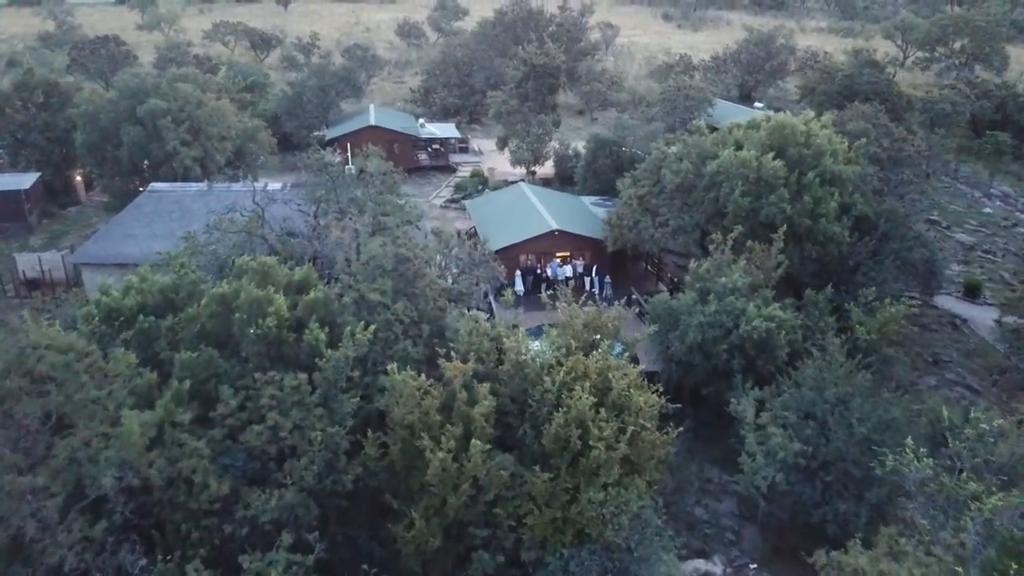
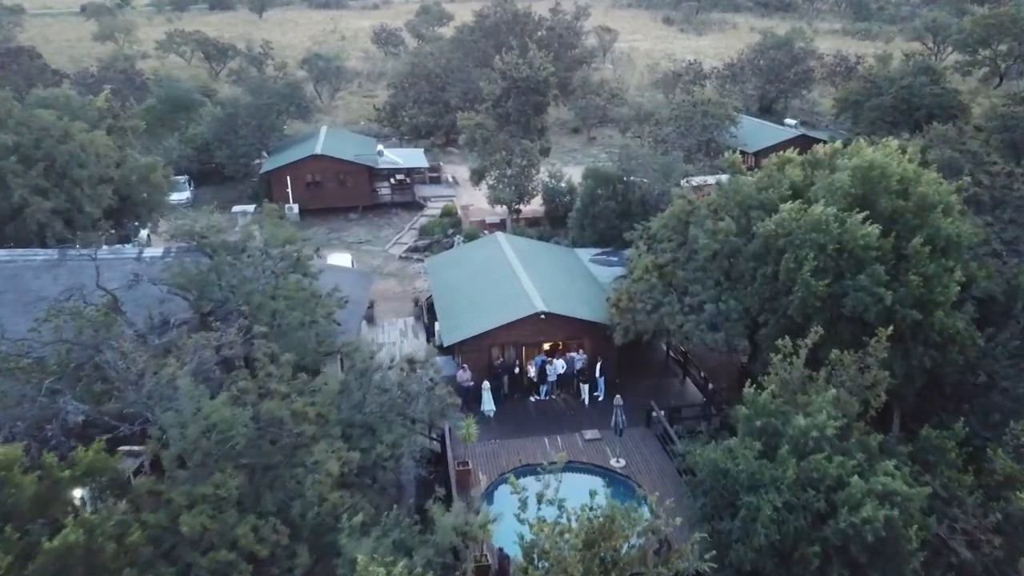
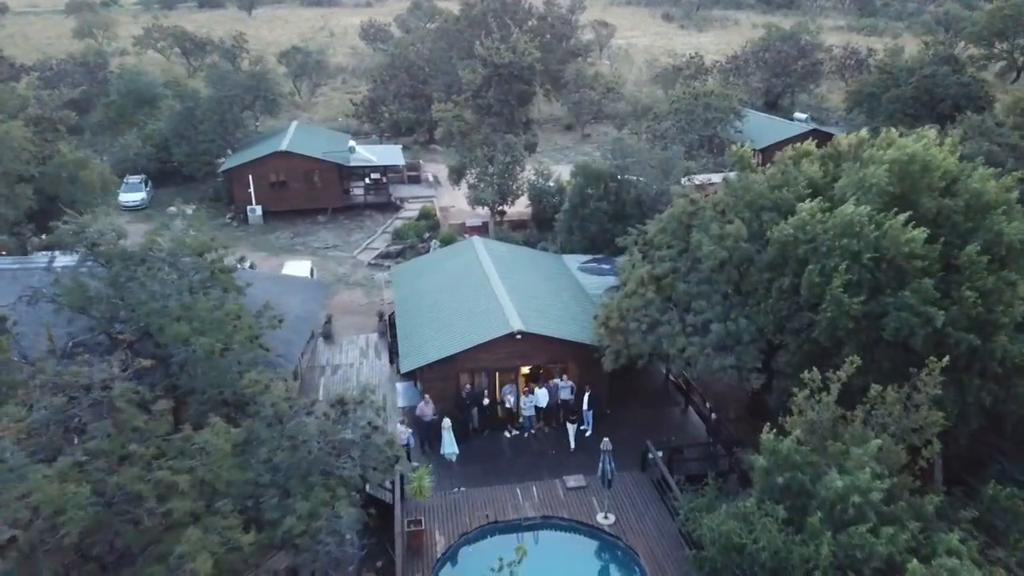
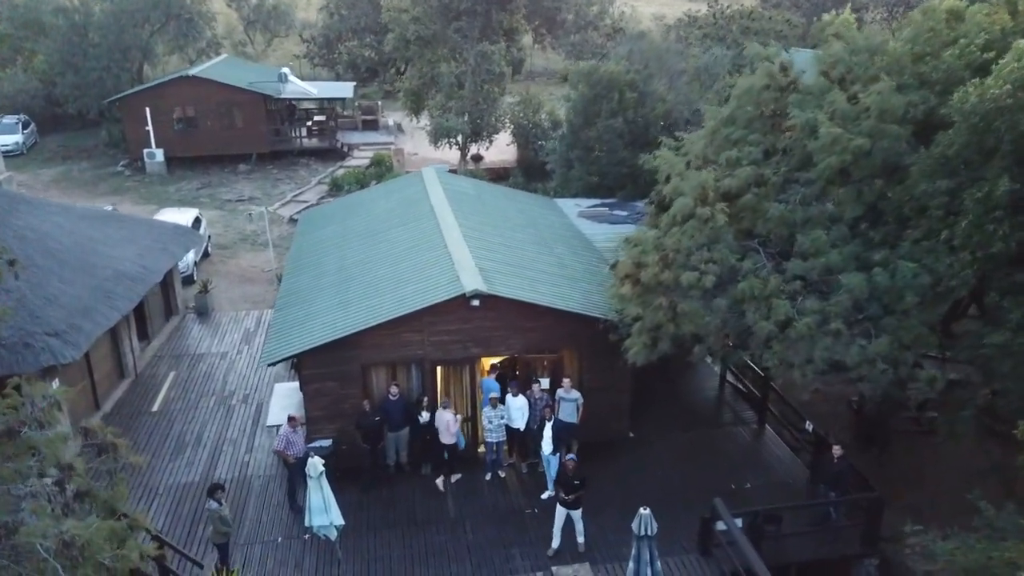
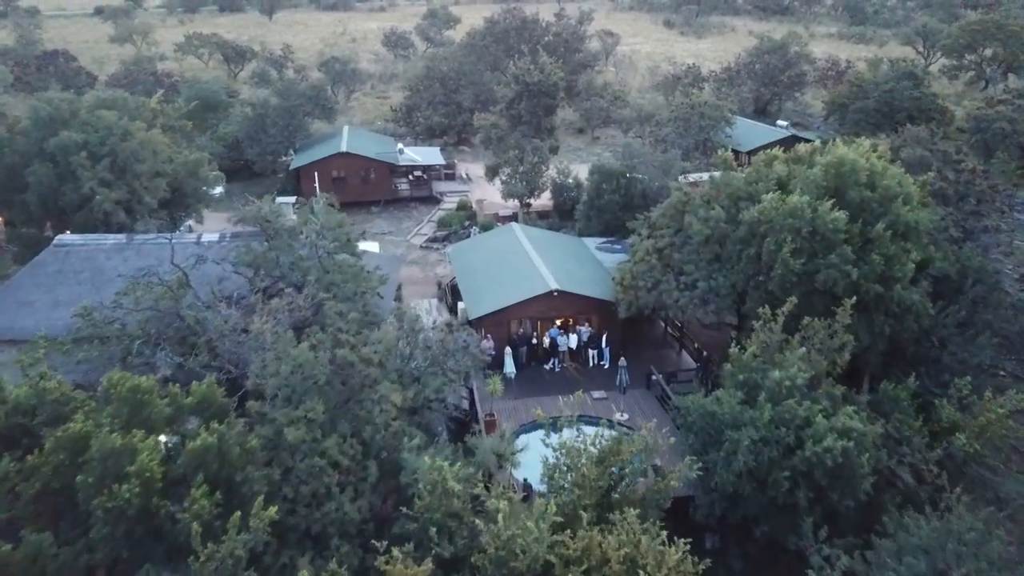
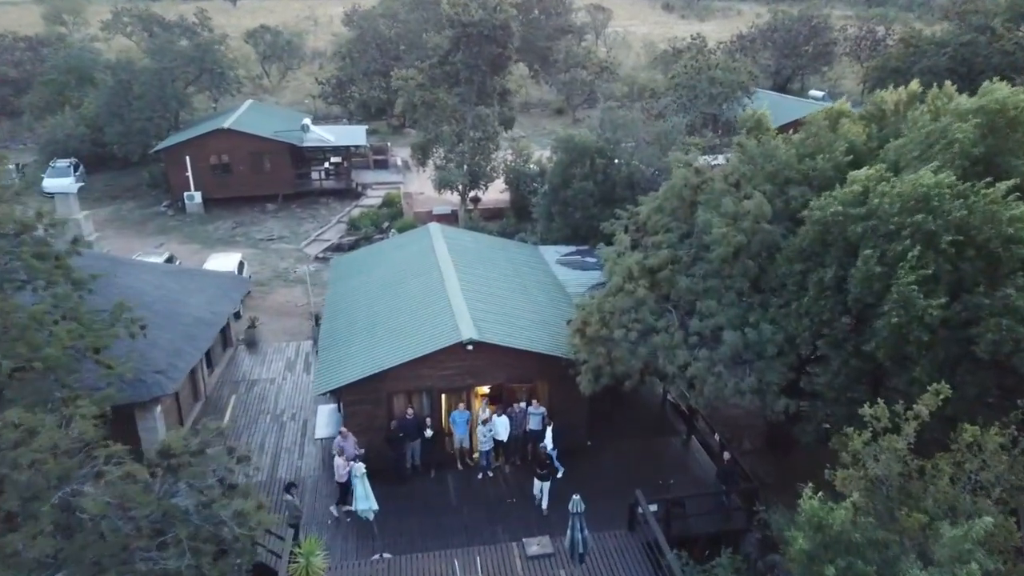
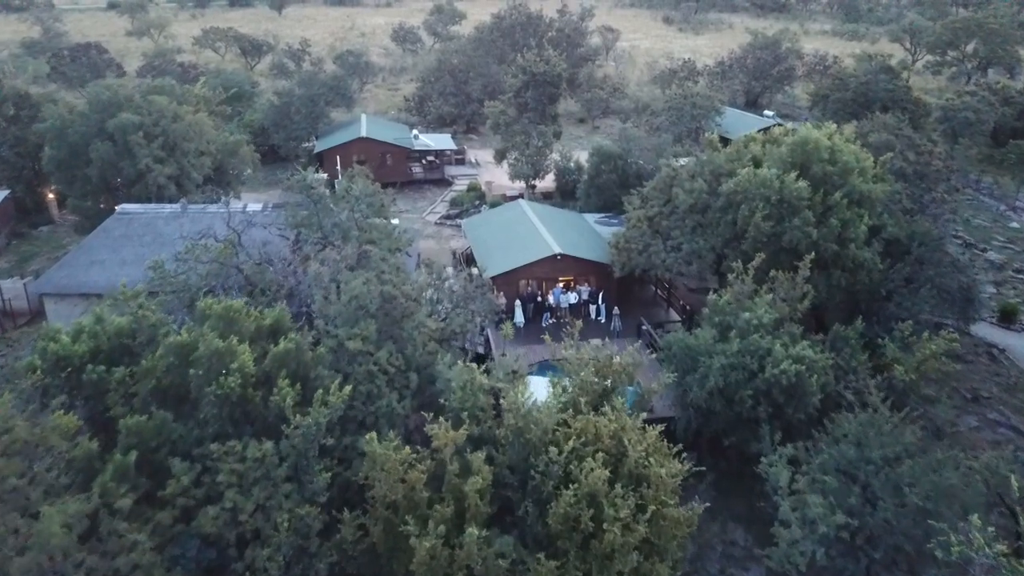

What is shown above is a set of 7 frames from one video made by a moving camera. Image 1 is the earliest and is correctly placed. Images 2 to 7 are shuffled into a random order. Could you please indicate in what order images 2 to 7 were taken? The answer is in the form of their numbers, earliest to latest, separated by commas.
7, 5, 2, 3, 6, 4
